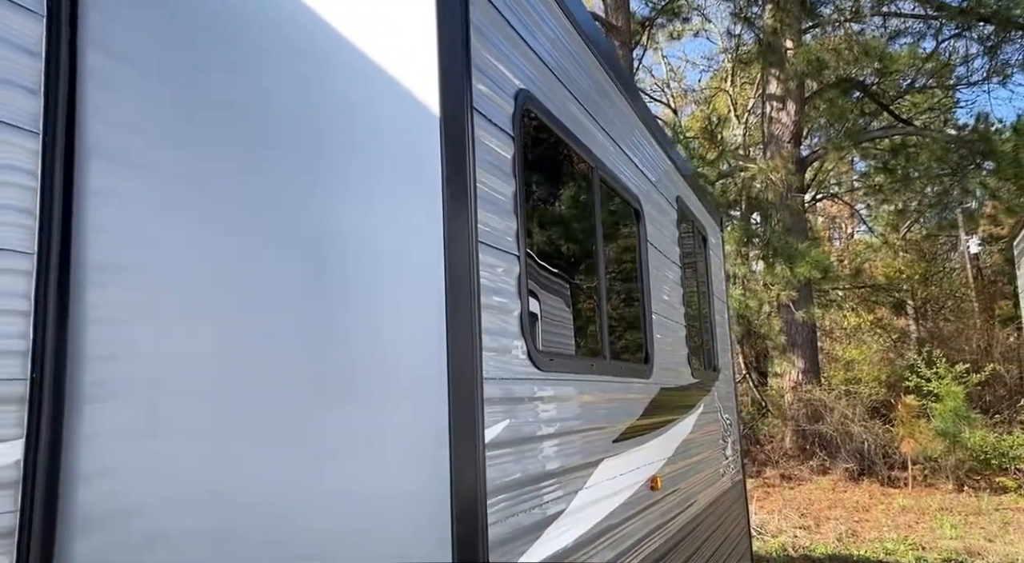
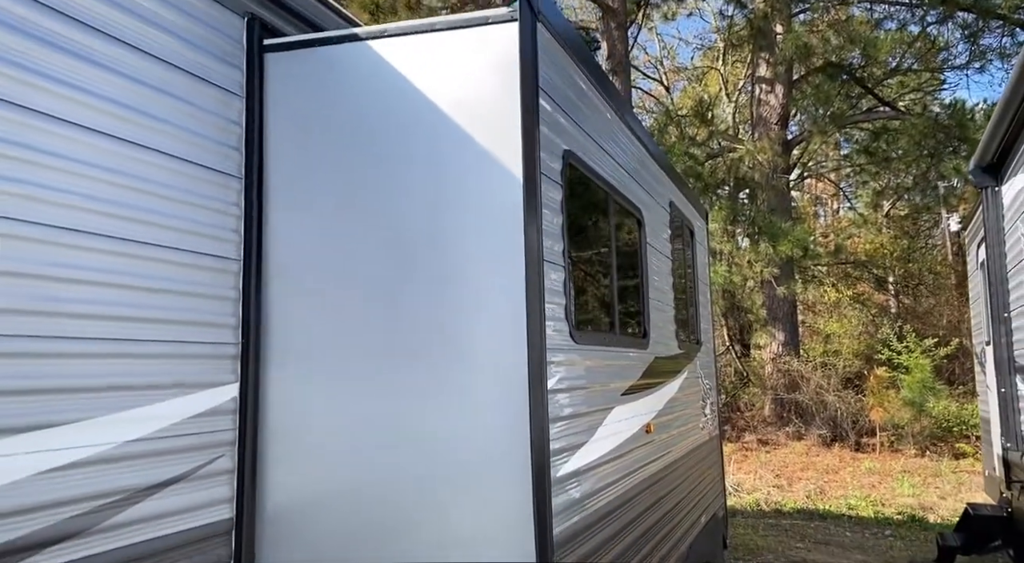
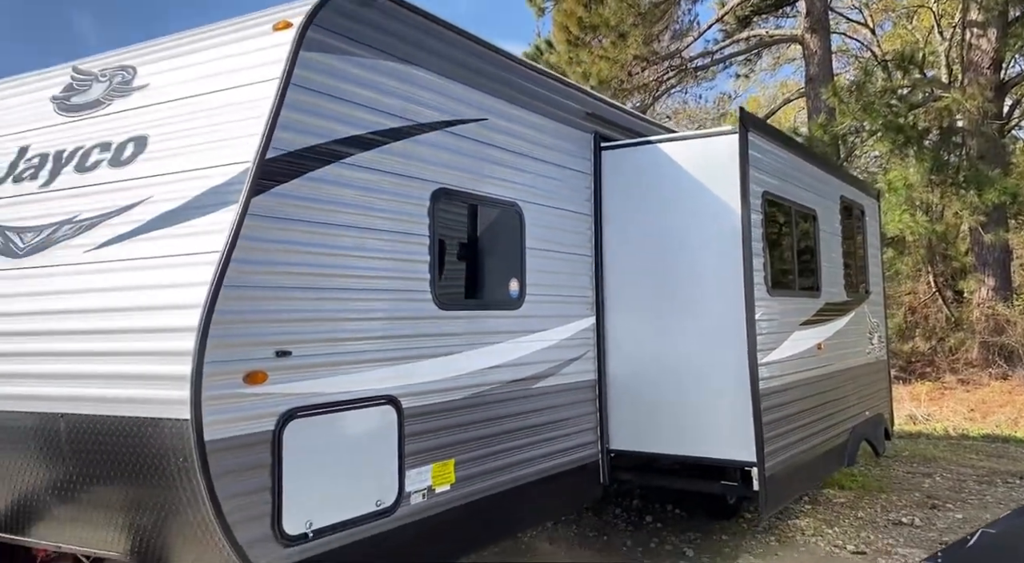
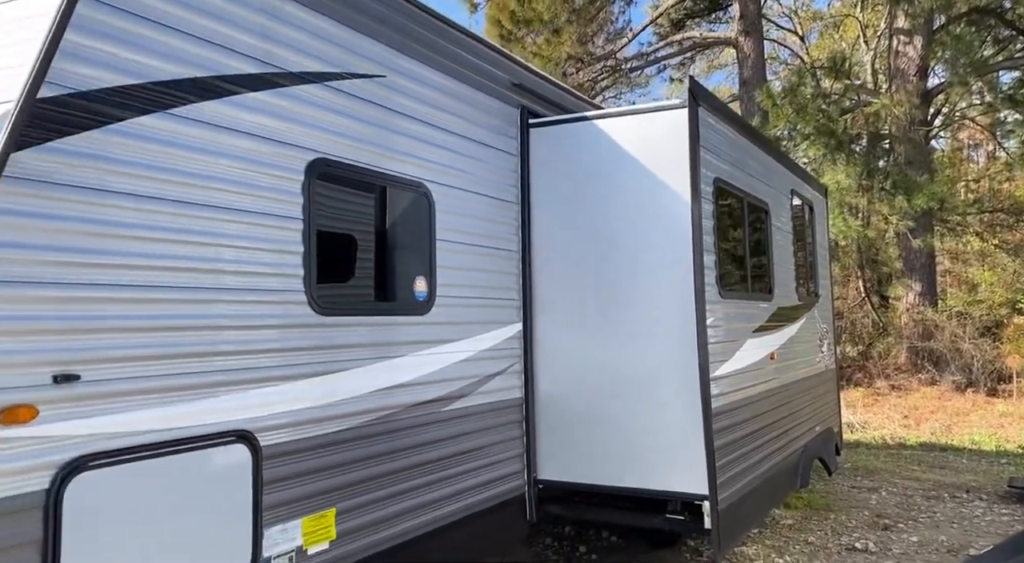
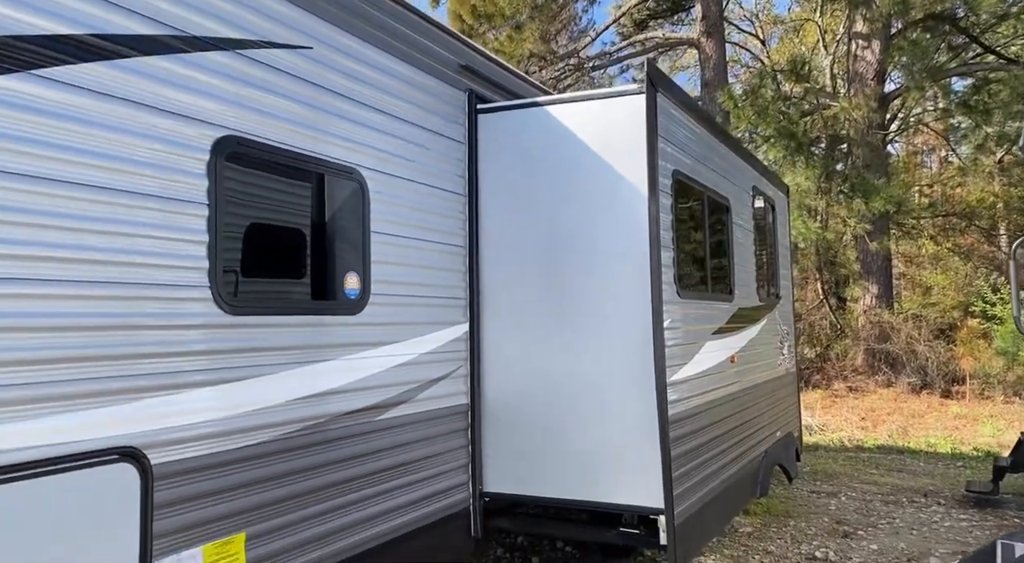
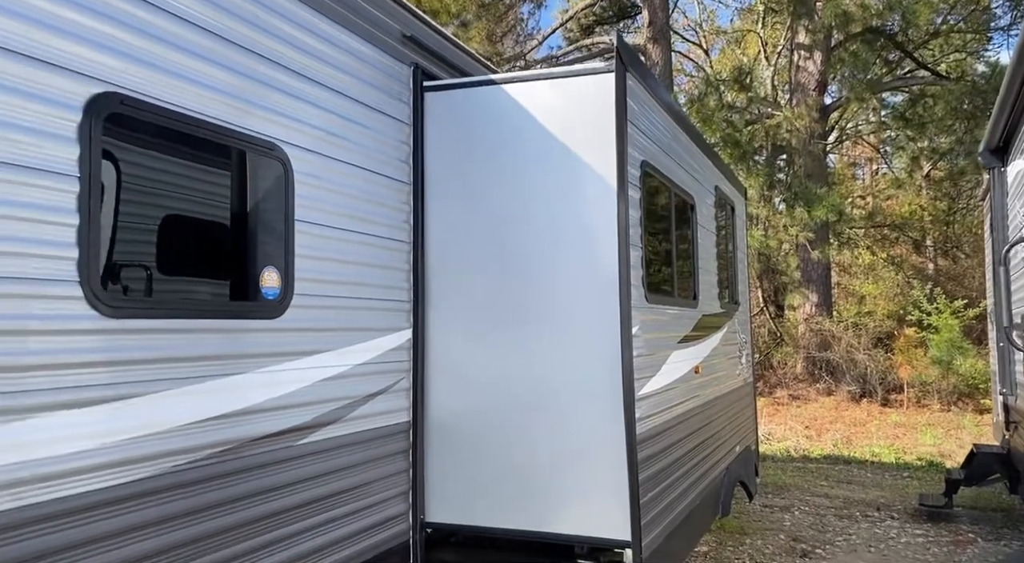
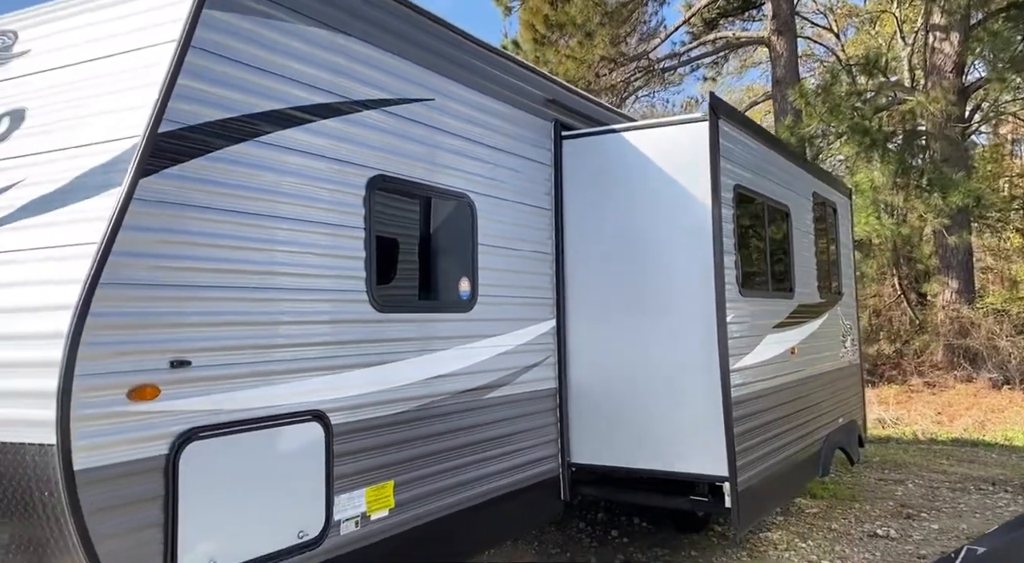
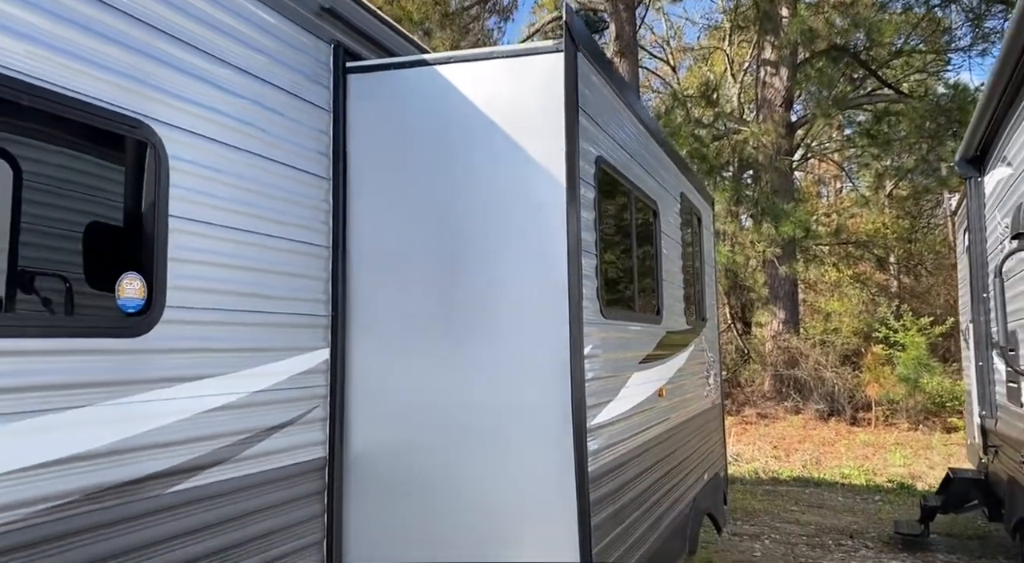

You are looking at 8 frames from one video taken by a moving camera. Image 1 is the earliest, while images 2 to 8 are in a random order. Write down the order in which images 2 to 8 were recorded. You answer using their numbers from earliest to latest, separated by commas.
2, 8, 6, 5, 4, 7, 3
